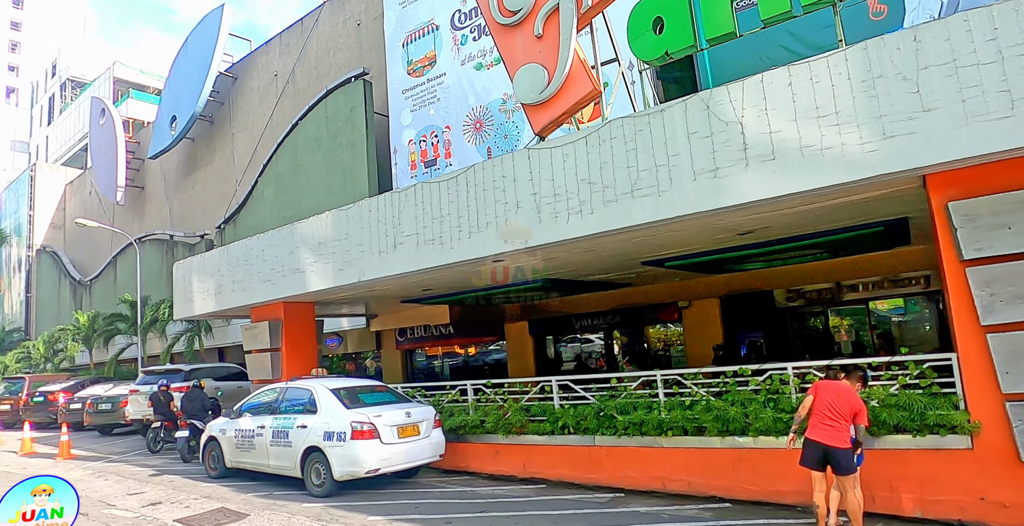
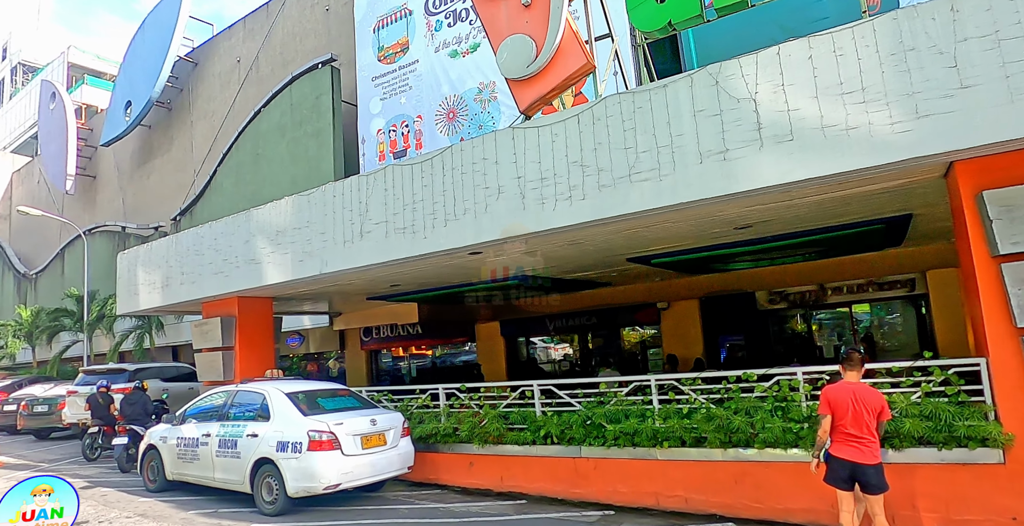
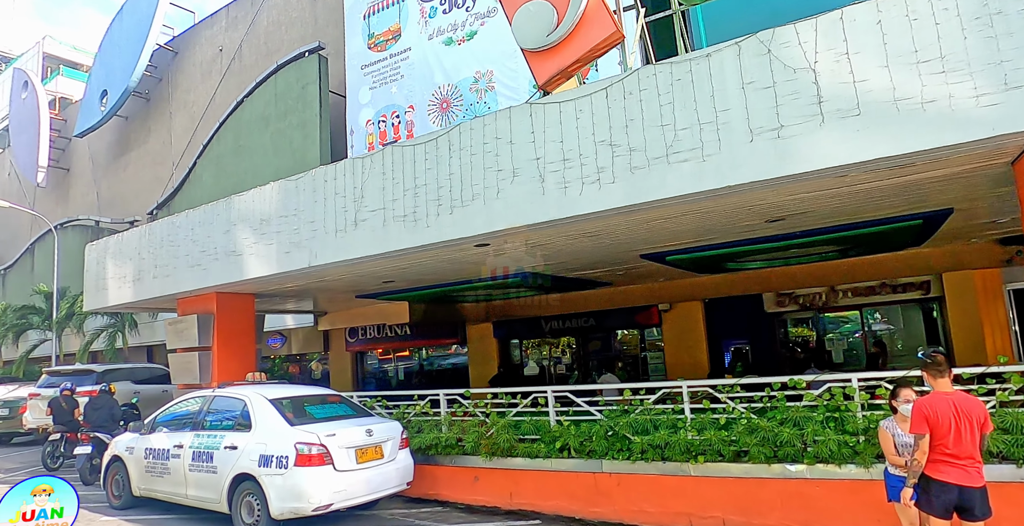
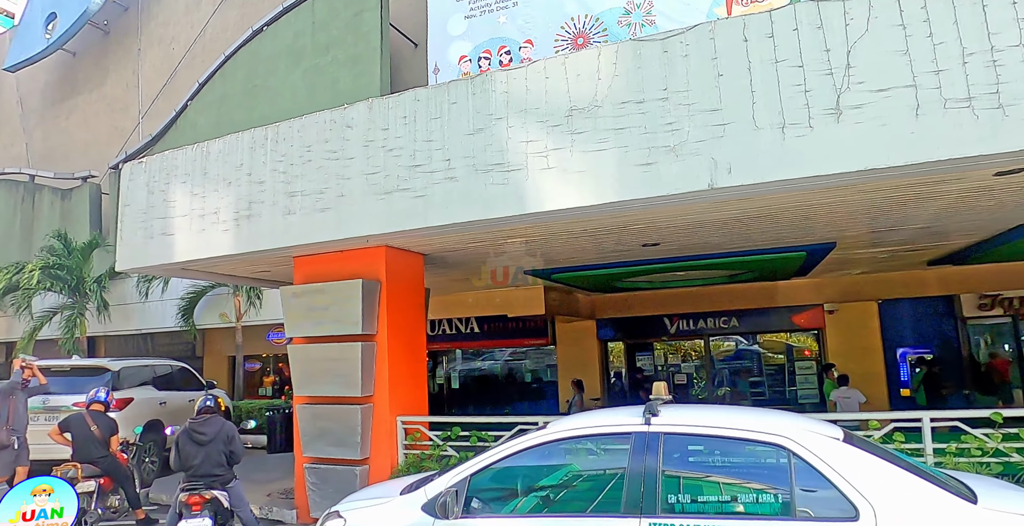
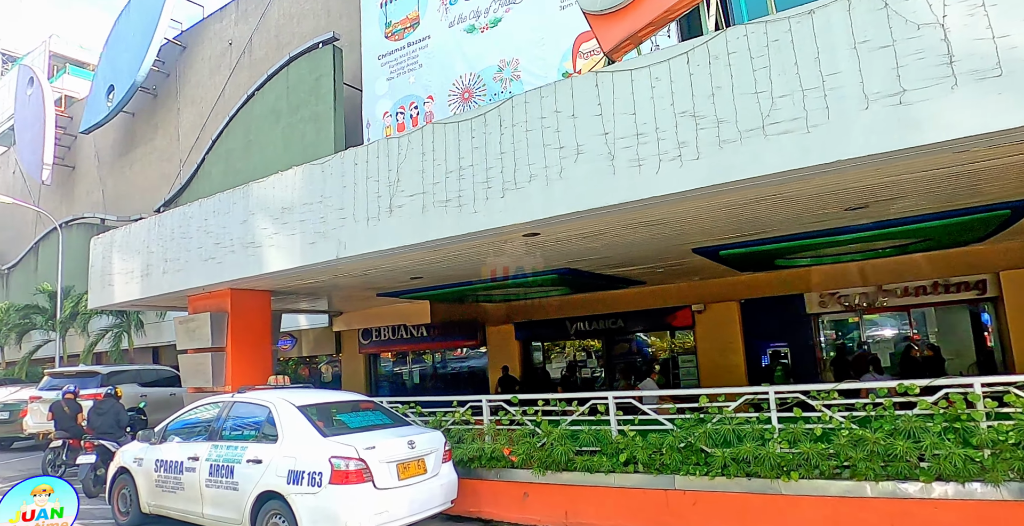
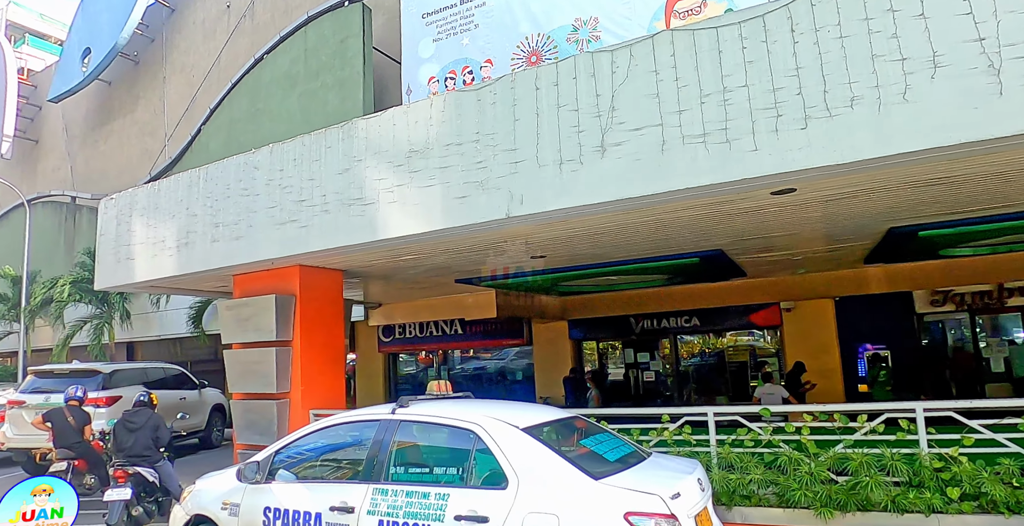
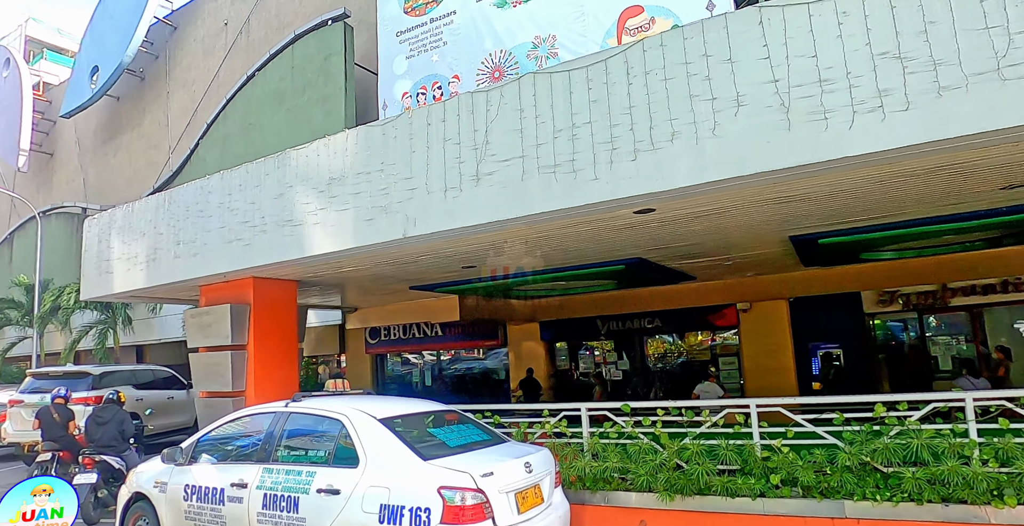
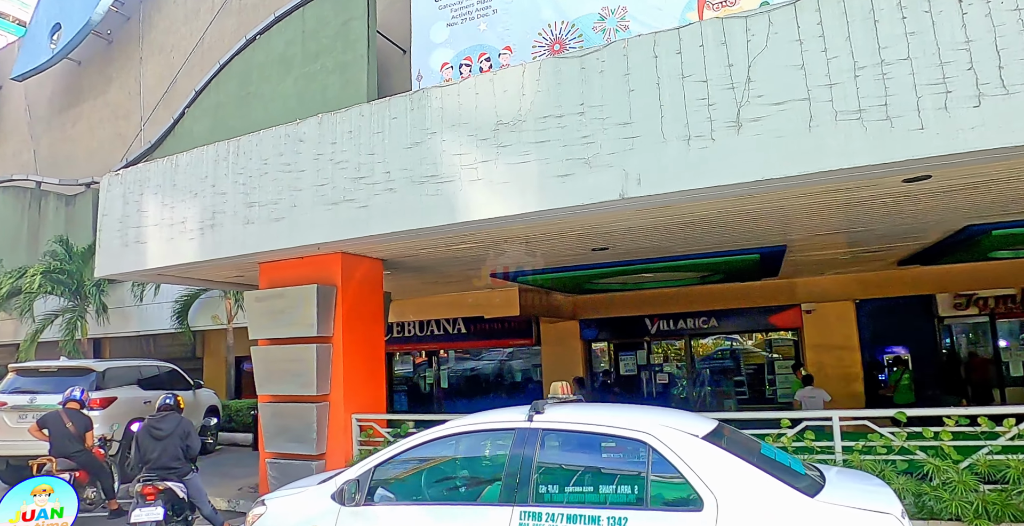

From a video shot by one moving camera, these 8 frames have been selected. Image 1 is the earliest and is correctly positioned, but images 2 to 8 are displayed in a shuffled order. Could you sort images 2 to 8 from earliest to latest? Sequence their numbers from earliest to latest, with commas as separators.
2, 3, 5, 7, 6, 8, 4
